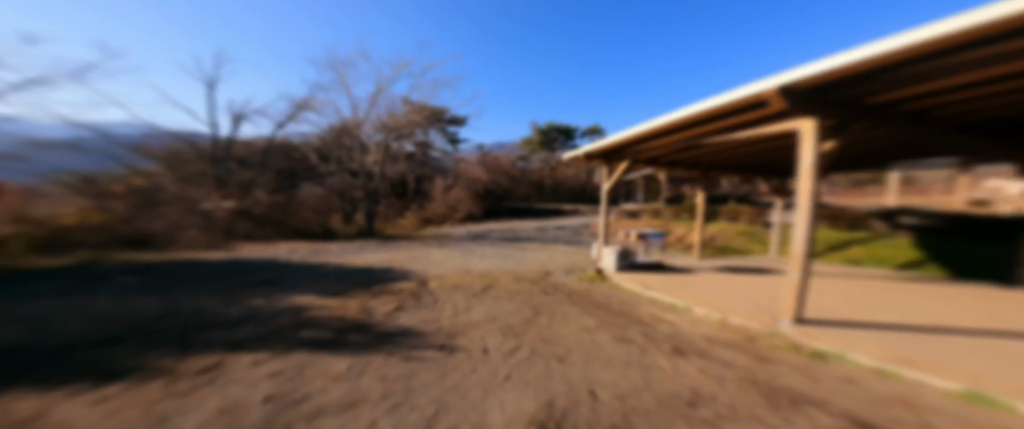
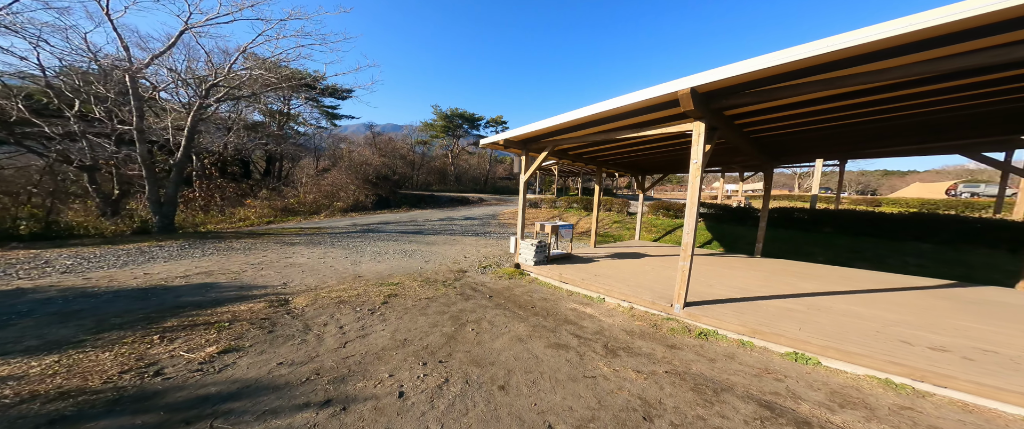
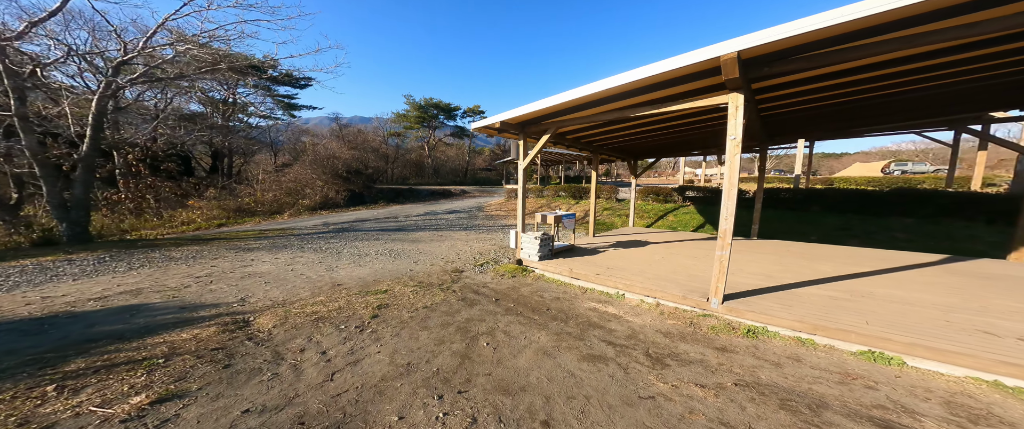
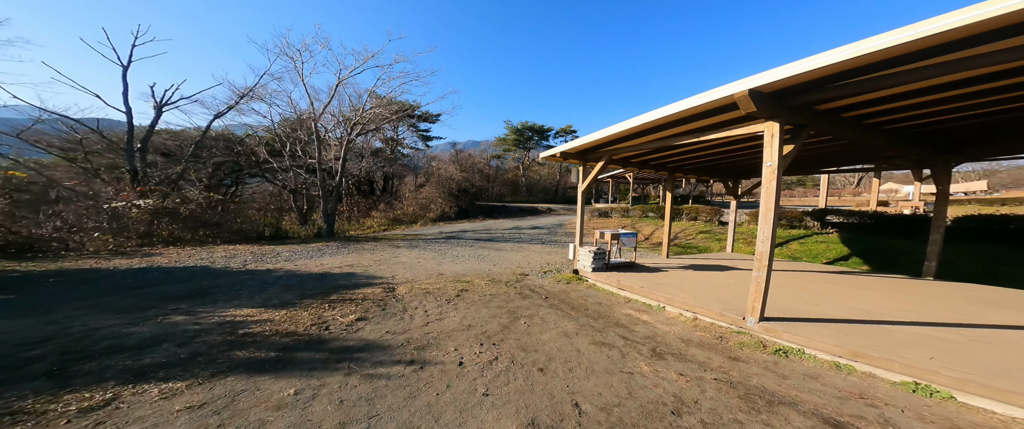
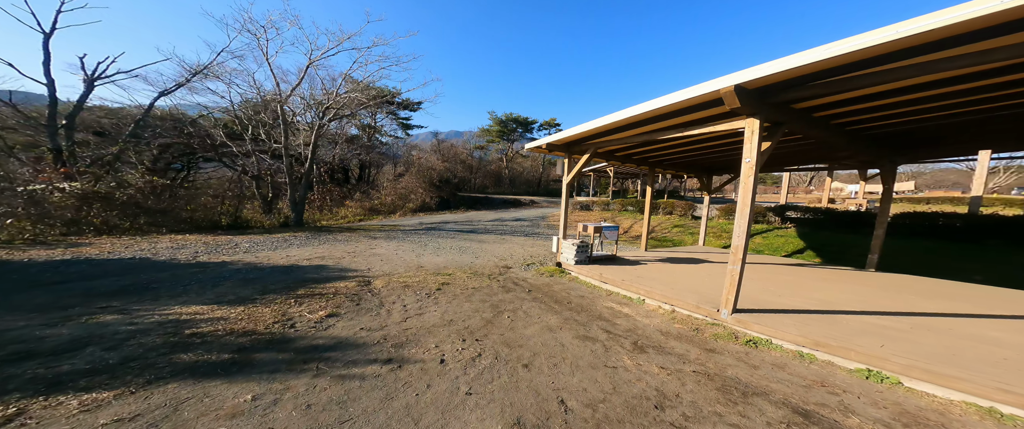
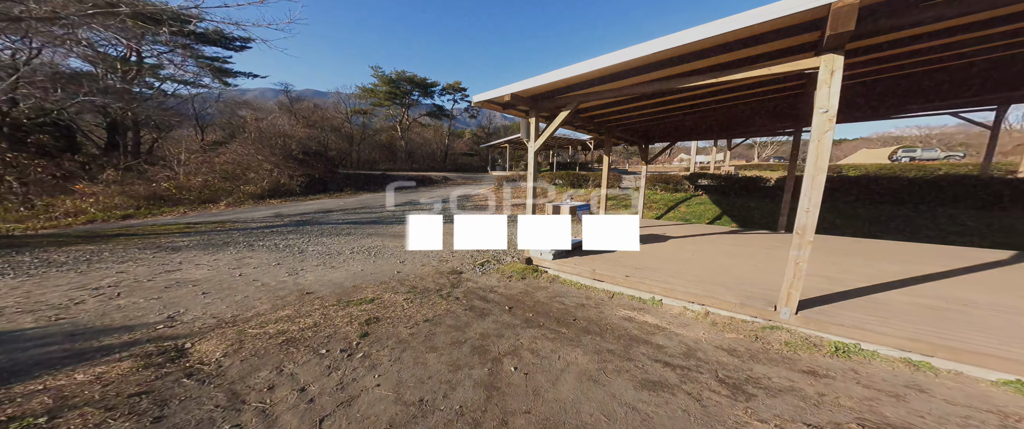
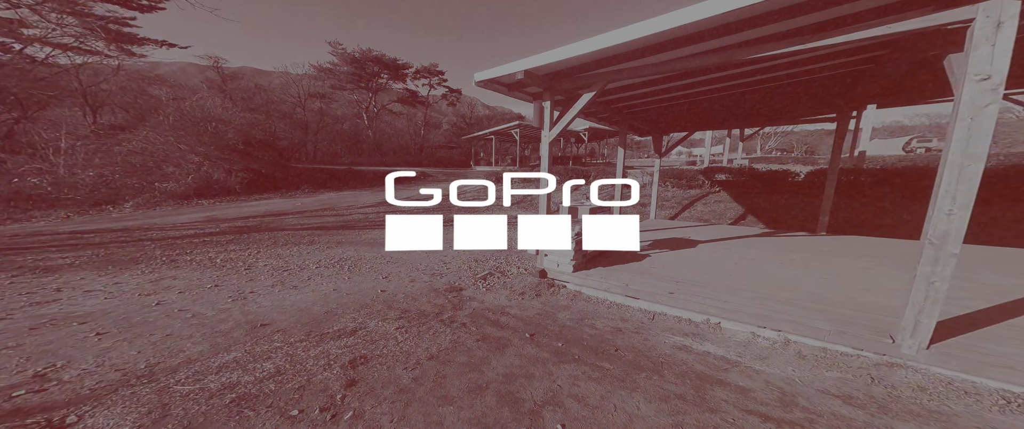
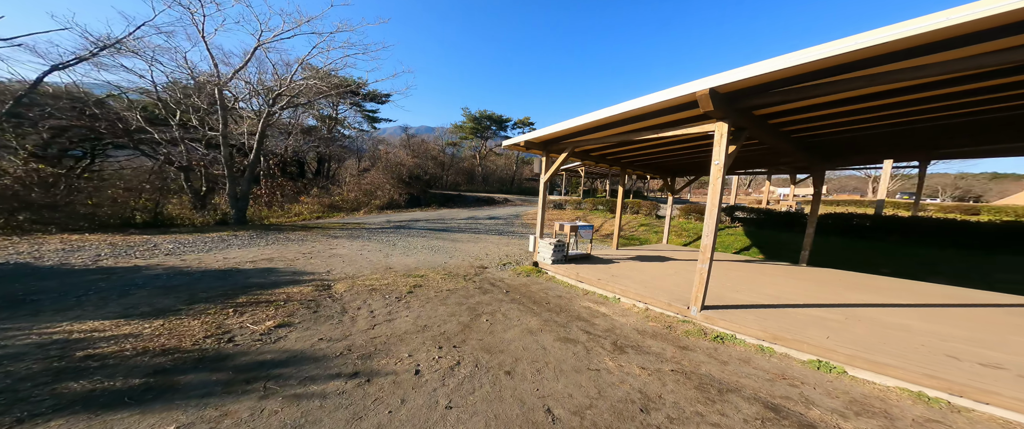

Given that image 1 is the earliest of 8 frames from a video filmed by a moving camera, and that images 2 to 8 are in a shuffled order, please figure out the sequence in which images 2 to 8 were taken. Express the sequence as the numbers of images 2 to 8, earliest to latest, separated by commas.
4, 5, 8, 2, 3, 6, 7
